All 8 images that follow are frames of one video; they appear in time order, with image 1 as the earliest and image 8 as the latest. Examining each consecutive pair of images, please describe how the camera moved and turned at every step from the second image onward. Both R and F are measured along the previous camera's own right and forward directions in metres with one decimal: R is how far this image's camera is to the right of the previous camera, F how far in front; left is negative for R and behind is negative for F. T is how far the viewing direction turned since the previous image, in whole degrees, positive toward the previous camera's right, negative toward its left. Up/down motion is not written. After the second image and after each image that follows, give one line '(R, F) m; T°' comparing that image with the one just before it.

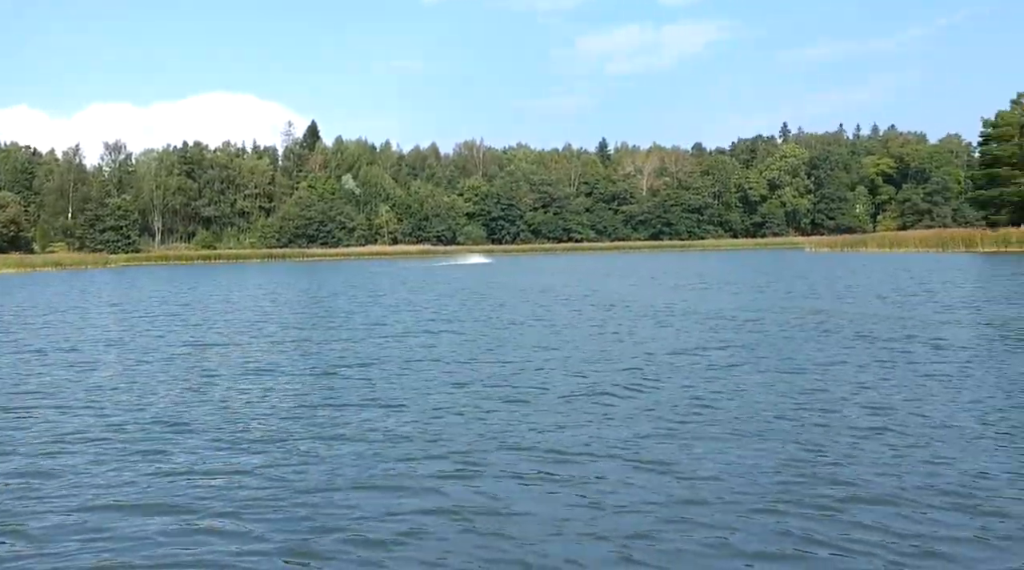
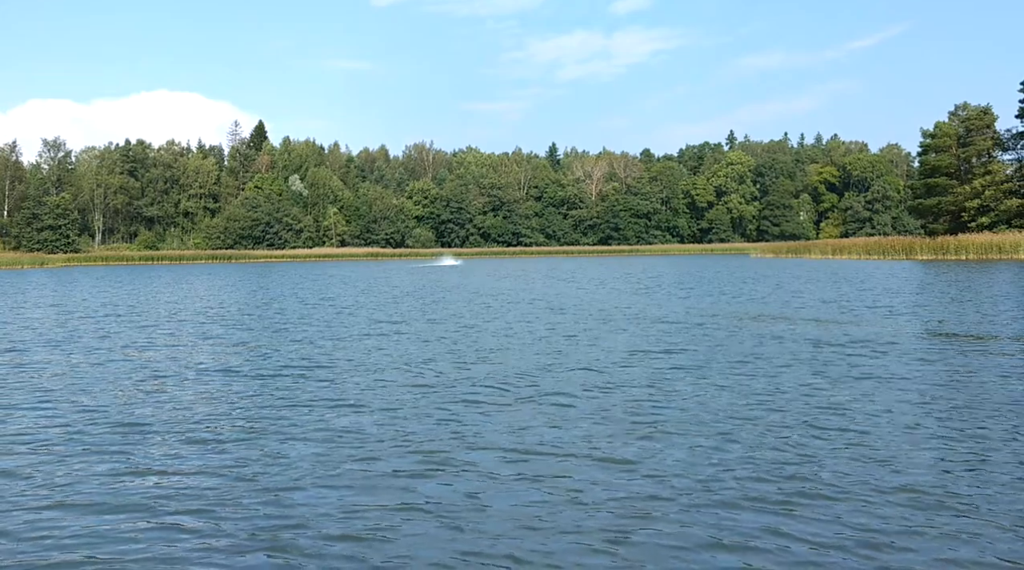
(-0.1, -0.5) m; +3°
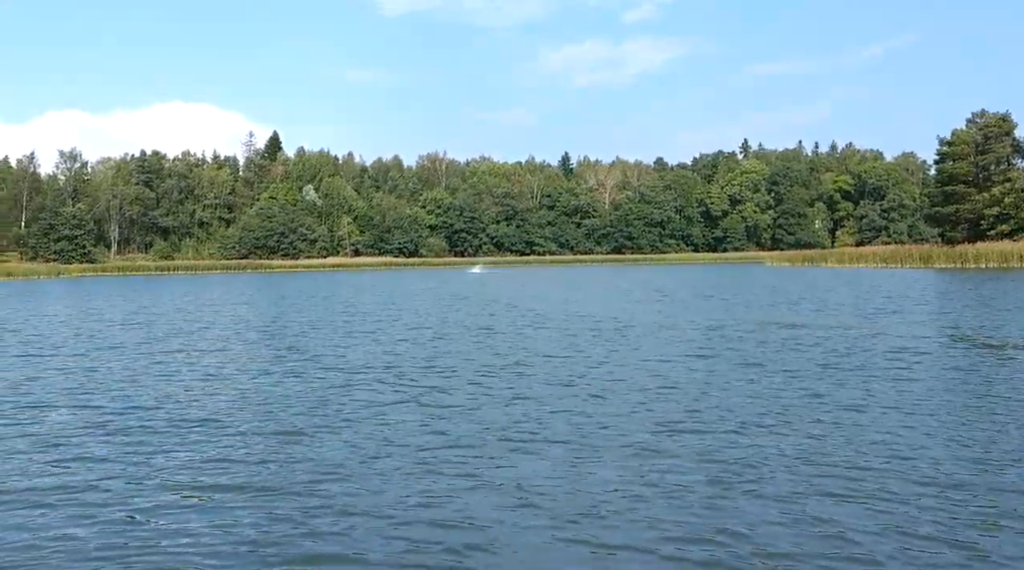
(-0.1, +0.1) m; -1°
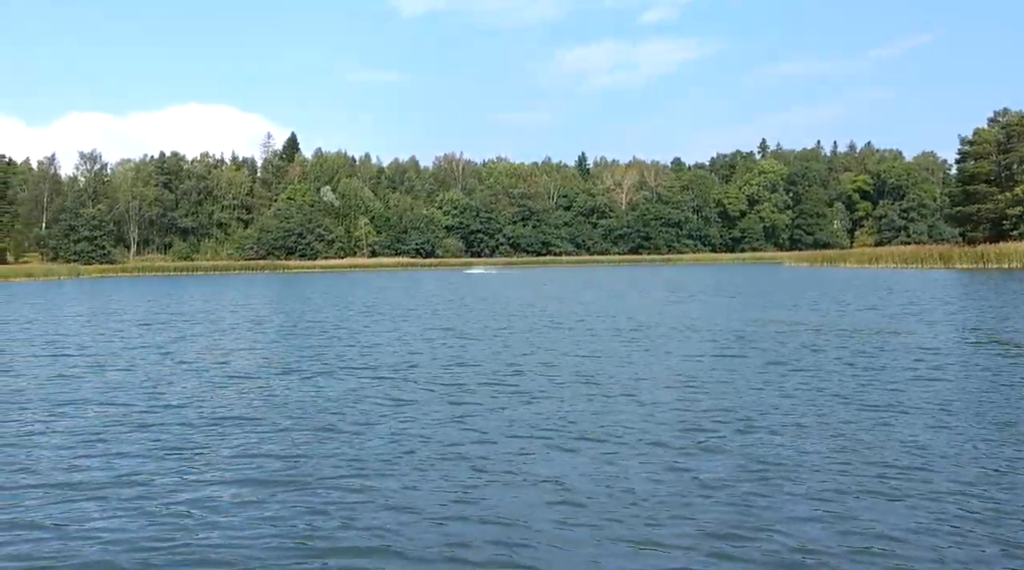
(-0.2, -0.1) m; -1°
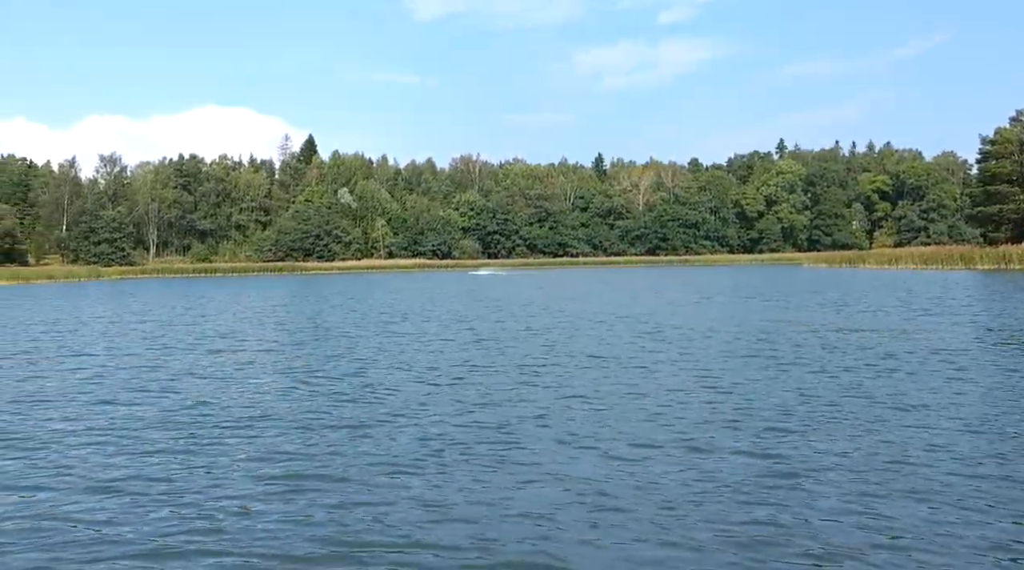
(-0.2, -0.1) m; -1°
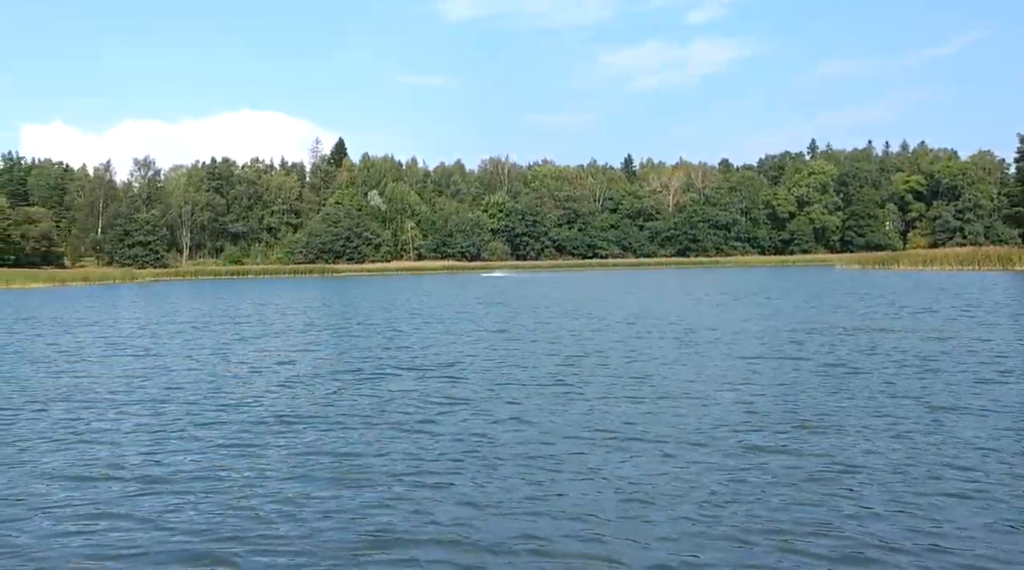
(-0.3, 0.0) m; -2°
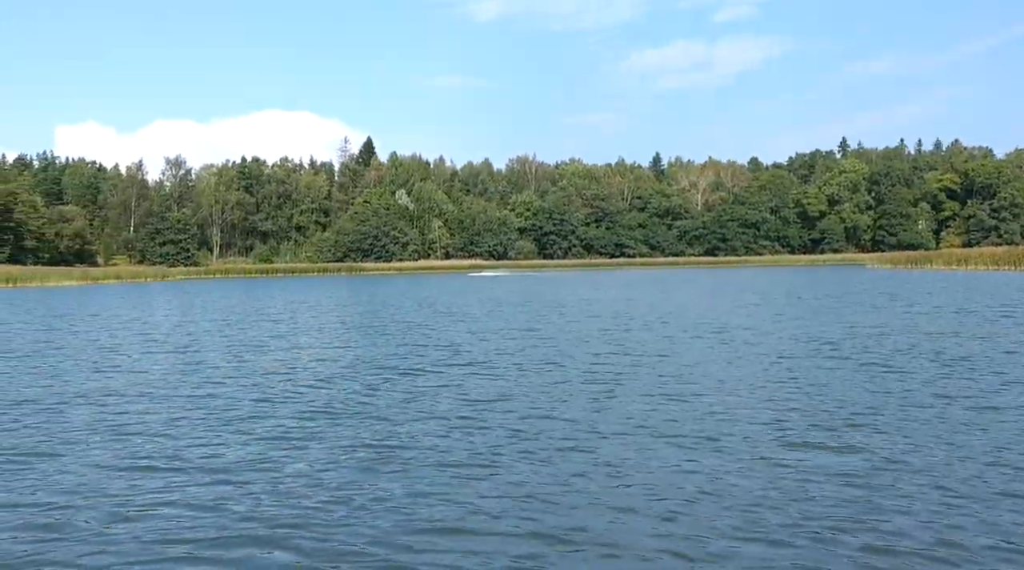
(-0.4, +0.2) m; -1°
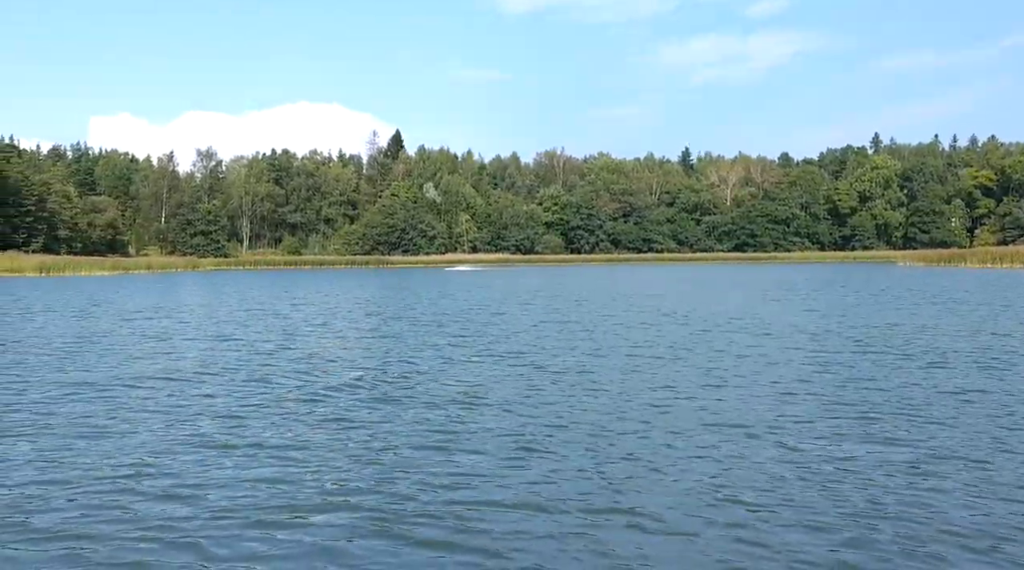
(-0.3, +0.4) m; -1°
